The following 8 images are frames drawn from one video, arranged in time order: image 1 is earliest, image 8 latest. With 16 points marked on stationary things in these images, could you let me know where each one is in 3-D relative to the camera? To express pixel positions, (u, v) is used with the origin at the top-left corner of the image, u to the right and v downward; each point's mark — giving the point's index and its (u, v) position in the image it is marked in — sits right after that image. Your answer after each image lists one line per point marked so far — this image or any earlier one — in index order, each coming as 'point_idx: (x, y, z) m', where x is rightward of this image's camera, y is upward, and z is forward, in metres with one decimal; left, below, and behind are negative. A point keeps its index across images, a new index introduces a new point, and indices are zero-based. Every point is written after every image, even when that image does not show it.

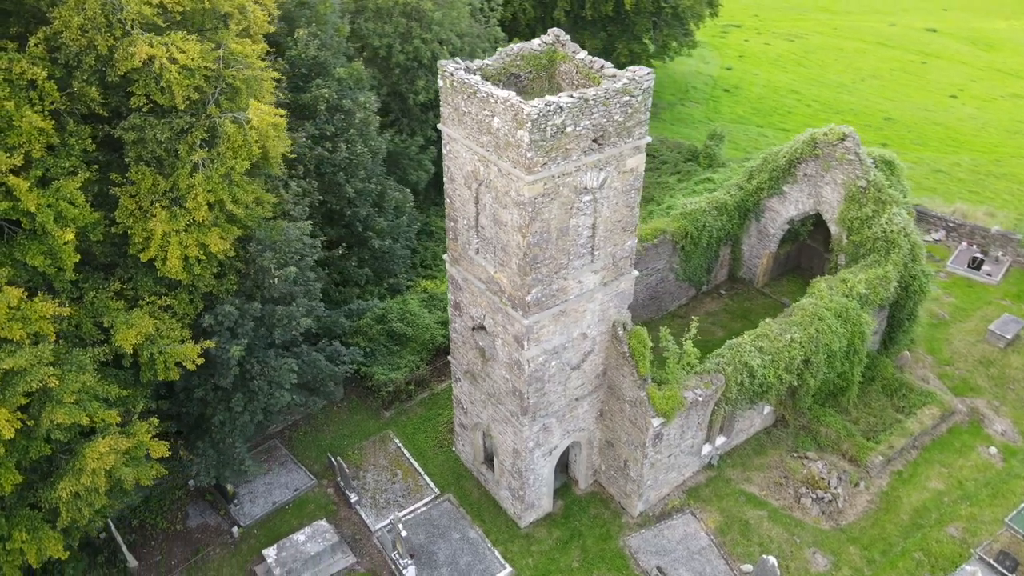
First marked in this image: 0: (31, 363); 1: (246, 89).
0: (-6.2, -1.0, +9.5) m
1: (-4.5, +3.3, +12.4) m
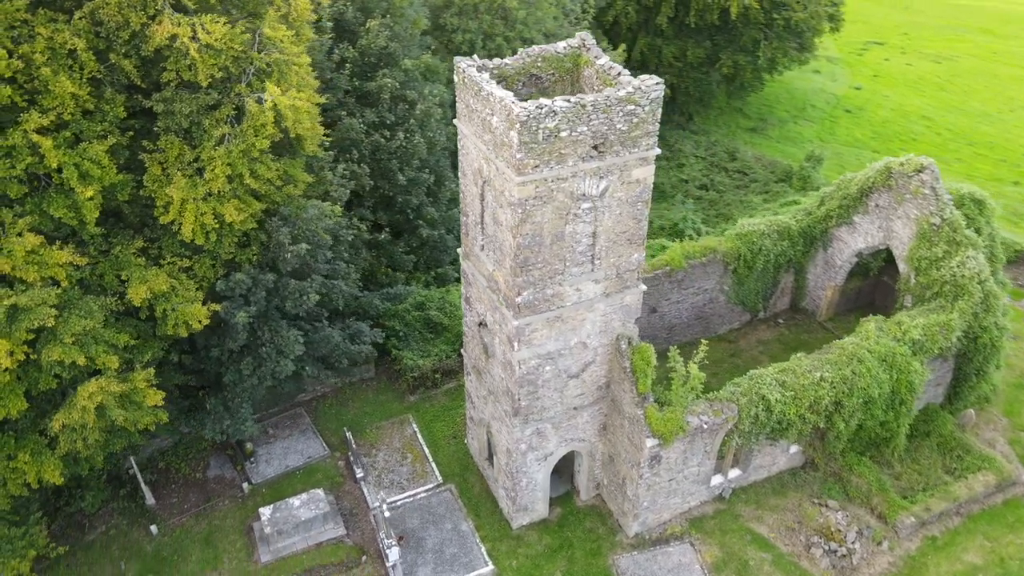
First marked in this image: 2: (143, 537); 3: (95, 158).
0: (-6.8, -0.2, +10.6) m
1: (-4.2, +3.8, +13.1) m
2: (-7.6, -5.1, +15.2) m
3: (-6.4, +2.0, +11.3) m
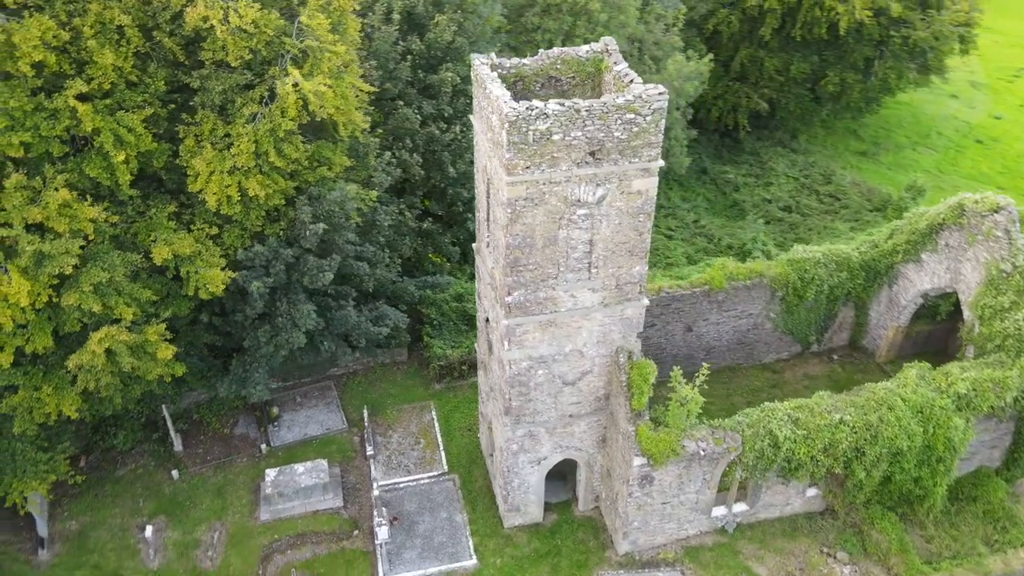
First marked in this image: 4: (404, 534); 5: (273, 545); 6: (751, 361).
0: (-7.2, +0.6, +11.7) m
1: (-3.7, +4.3, +13.7) m
2: (-7.7, -4.2, +16.4) m
3: (-6.4, +2.7, +12.3) m
4: (-2.3, -5.2, +15.7) m
5: (-4.9, -5.3, +15.2) m
6: (+6.4, -2.0, +19.8) m
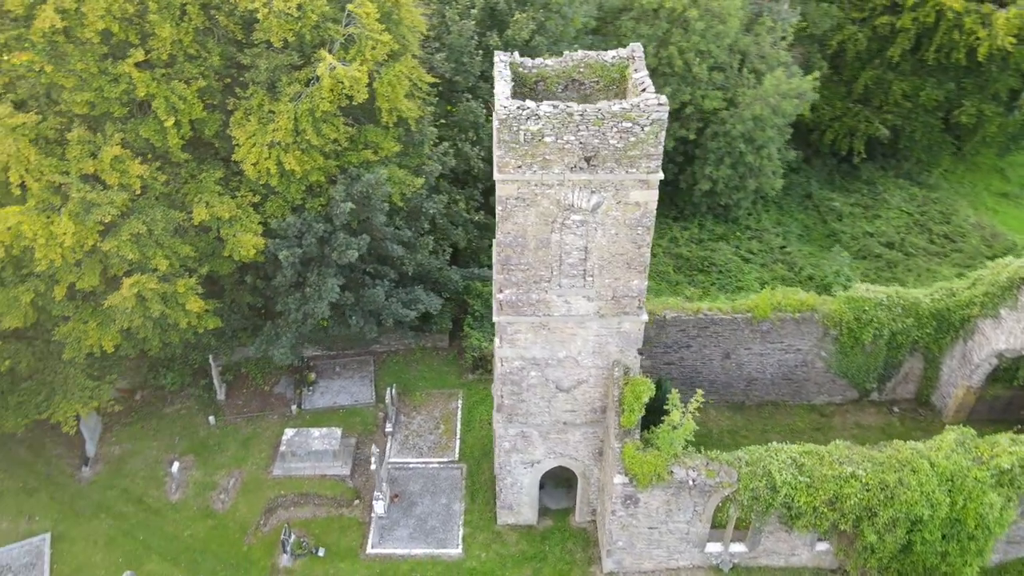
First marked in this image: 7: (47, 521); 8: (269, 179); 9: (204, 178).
0: (-7.2, +1.5, +13.1) m
1: (-3.0, +4.7, +14.4) m
2: (-7.5, -3.2, +17.8) m
3: (-6.0, +3.5, +13.5) m
4: (-2.4, -4.9, +16.2) m
5: (-5.1, -4.6, +16.1) m
6: (+7.2, -2.8, +18.6) m
7: (-9.7, -4.9, +15.4) m
8: (-4.8, +2.2, +14.7) m
9: (-6.1, +2.2, +14.6) m
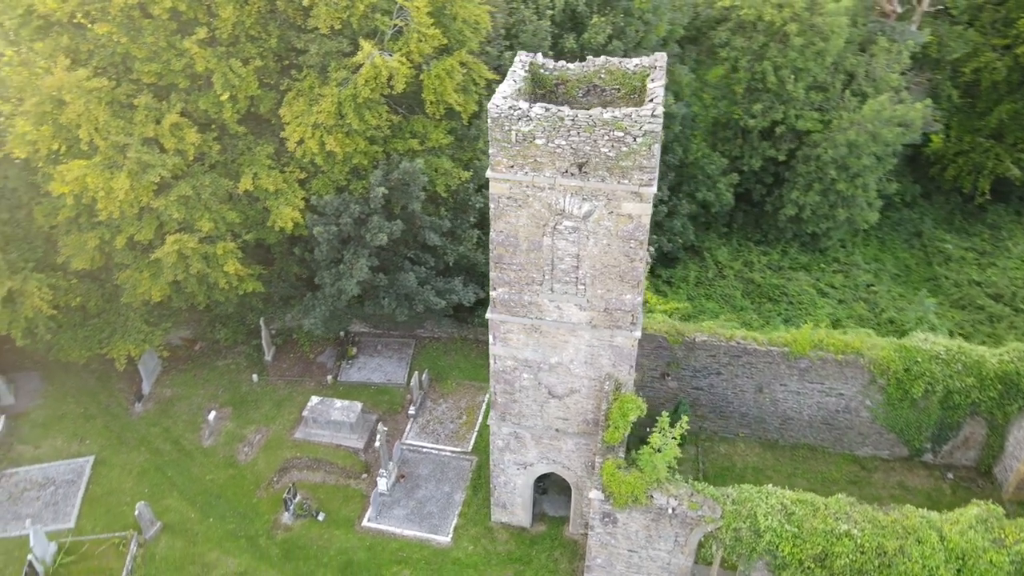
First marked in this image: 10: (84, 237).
0: (-6.8, +2.4, +14.3) m
1: (-2.1, +5.1, +14.9) m
2: (-6.9, -2.3, +19.1) m
3: (-5.4, +4.2, +14.5) m
4: (-2.5, -4.6, +16.6) m
5: (-5.0, -4.0, +17.0) m
6: (+7.6, -3.7, +17.3) m
7: (-9.7, -3.7, +17.2) m
8: (-4.2, +2.7, +15.5) m
9: (-5.4, +2.9, +15.6) m
10: (-8.8, +1.1, +15.2) m
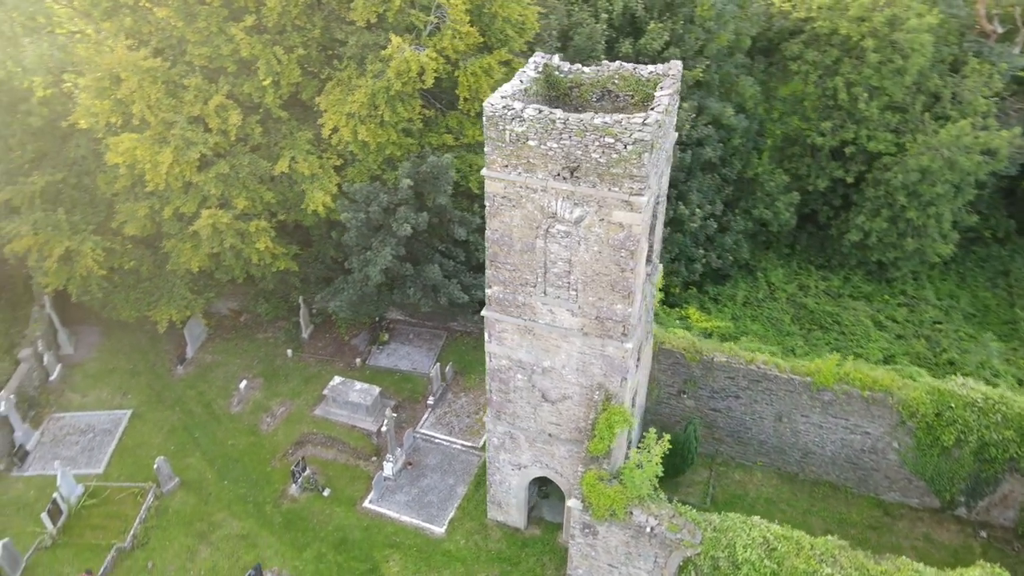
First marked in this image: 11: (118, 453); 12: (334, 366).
0: (-6.4, +3.0, +15.2) m
1: (-1.4, +5.2, +15.1) m
2: (-6.3, -1.8, +20.0) m
3: (-4.8, +4.7, +15.2) m
4: (-2.4, -4.4, +16.9) m
5: (-4.8, -3.5, +17.7) m
6: (+7.7, -4.4, +16.3) m
7: (-9.4, -2.8, +18.4) m
8: (-3.6, +3.1, +16.1) m
9: (-4.8, +3.3, +16.3) m
10: (-8.3, +1.8, +16.3) m
11: (-9.1, -3.8, +17.0) m
12: (-4.7, -2.1, +19.7) m
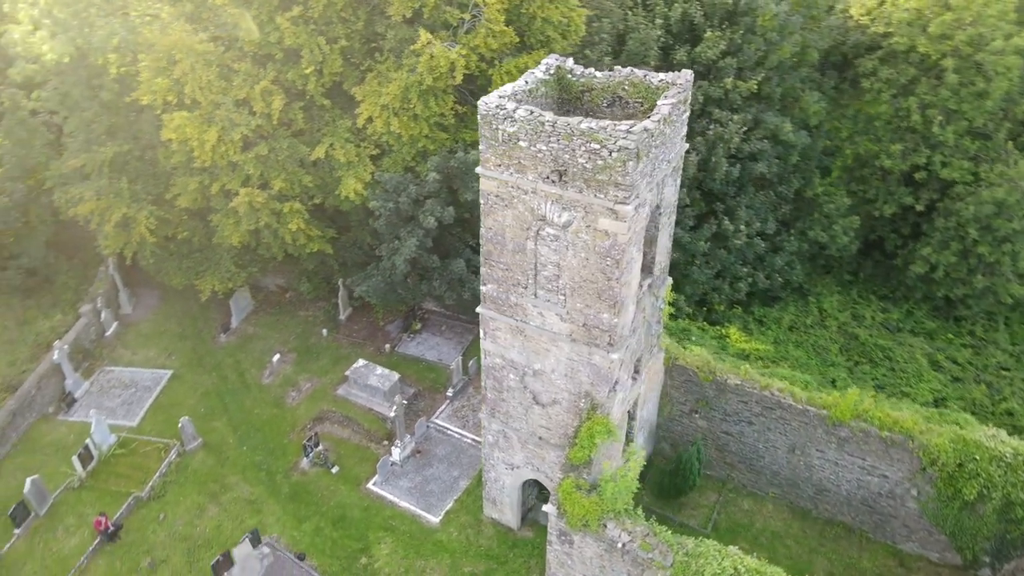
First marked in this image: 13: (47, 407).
0: (-5.8, +3.6, +16.0) m
1: (-0.7, +5.3, +15.3) m
2: (-5.5, -1.2, +20.8) m
3: (-4.1, +5.1, +15.8) m
4: (-2.3, -4.2, +17.3) m
5: (-4.5, -3.1, +18.3) m
6: (+7.6, -5.1, +15.3) m
7: (-8.9, -2.0, +19.7) m
8: (-2.9, +3.4, +16.5) m
9: (-4.0, +3.7, +16.9) m
10: (-7.7, +2.6, +17.4) m
11: (-8.8, -3.0, +18.2) m
12: (-4.0, -1.7, +20.3) m
13: (-11.4, -2.9, +18.1) m
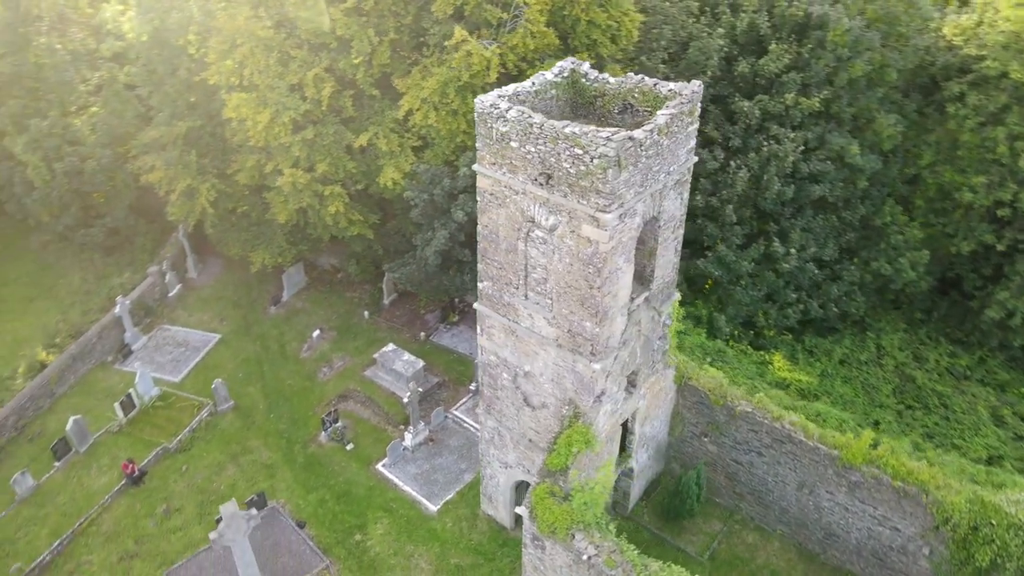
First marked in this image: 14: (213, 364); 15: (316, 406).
0: (-5.0, +4.1, +16.9) m
1: (+0.1, +5.4, +15.4) m
2: (-4.4, -0.7, +21.5) m
3: (-3.1, +5.5, +16.4) m
4: (-2.1, -3.9, +17.6) m
5: (-4.0, -2.7, +19.0) m
6: (+7.3, -5.9, +14.3) m
7: (-8.0, -1.1, +20.9) m
8: (-2.1, +3.6, +16.9) m
9: (-3.1, +4.1, +17.4) m
10: (-6.7, +3.3, +18.5) m
11: (-8.3, -2.1, +19.4) m
12: (-3.1, -1.3, +20.9) m
13: (-10.8, -1.8, +19.7) m
14: (-7.9, -2.0, +19.7) m
15: (-5.0, -3.0, +18.7) m
